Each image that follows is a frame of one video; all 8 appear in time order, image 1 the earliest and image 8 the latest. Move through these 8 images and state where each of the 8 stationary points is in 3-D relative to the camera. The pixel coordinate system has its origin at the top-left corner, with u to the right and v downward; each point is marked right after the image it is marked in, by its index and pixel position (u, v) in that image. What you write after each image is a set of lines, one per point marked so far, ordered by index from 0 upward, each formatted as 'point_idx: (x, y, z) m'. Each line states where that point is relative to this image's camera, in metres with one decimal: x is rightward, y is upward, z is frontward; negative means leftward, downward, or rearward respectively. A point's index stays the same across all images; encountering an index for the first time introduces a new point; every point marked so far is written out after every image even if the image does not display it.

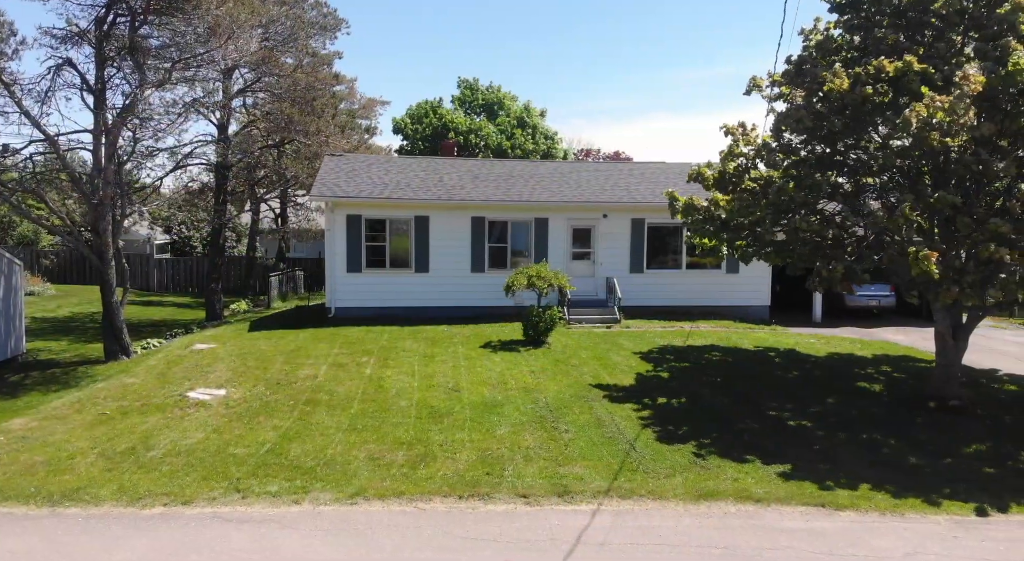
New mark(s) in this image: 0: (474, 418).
0: (-0.4, -1.7, +7.1) m
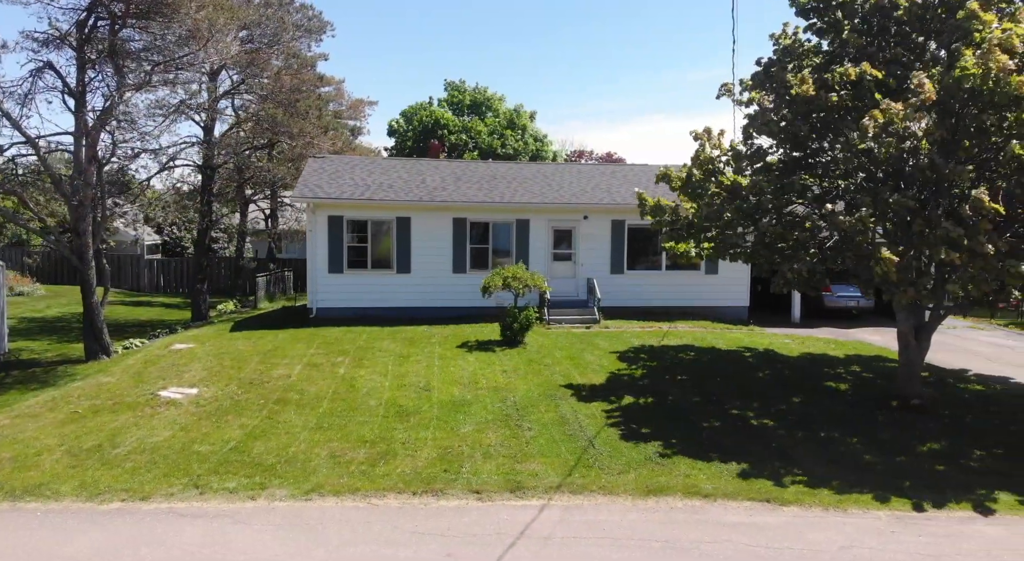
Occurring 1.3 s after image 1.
0: (-0.9, -1.7, +7.2) m
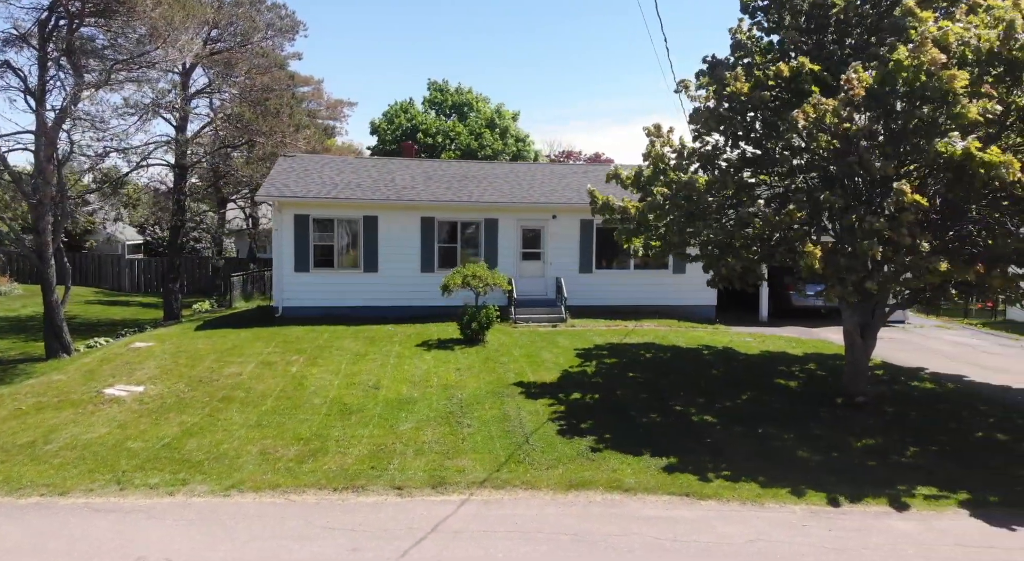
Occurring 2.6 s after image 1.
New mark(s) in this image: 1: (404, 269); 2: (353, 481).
0: (-1.6, -1.7, +7.3) m
1: (-2.5, +0.3, +13.3) m
2: (-1.5, -1.9, +5.5) m
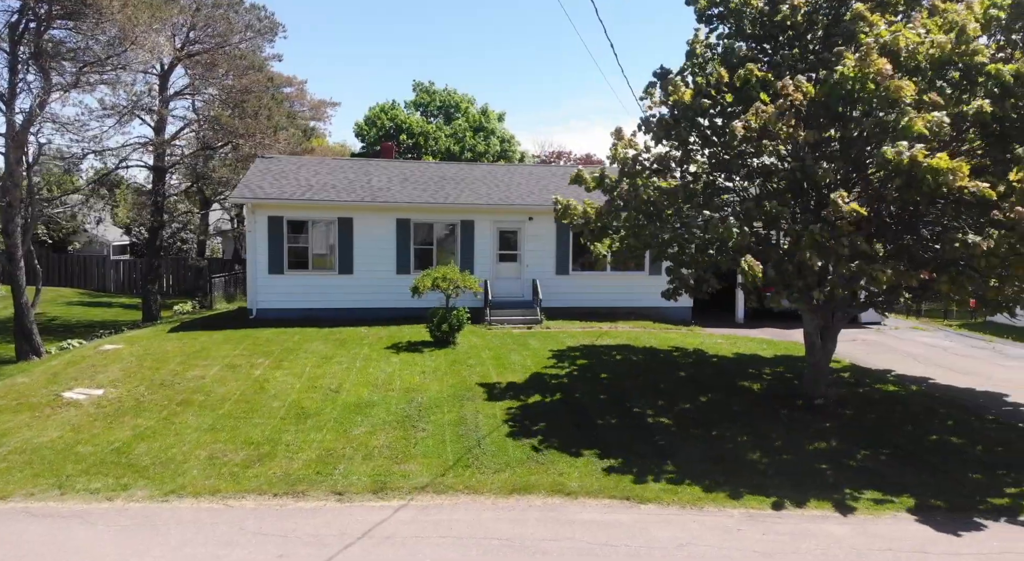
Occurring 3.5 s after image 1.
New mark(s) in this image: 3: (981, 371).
0: (-2.2, -1.7, +7.3) m
1: (-3.1, +0.2, +13.3) m
2: (-2.1, -2.0, +5.5) m
3: (+8.7, -1.7, +10.7) m
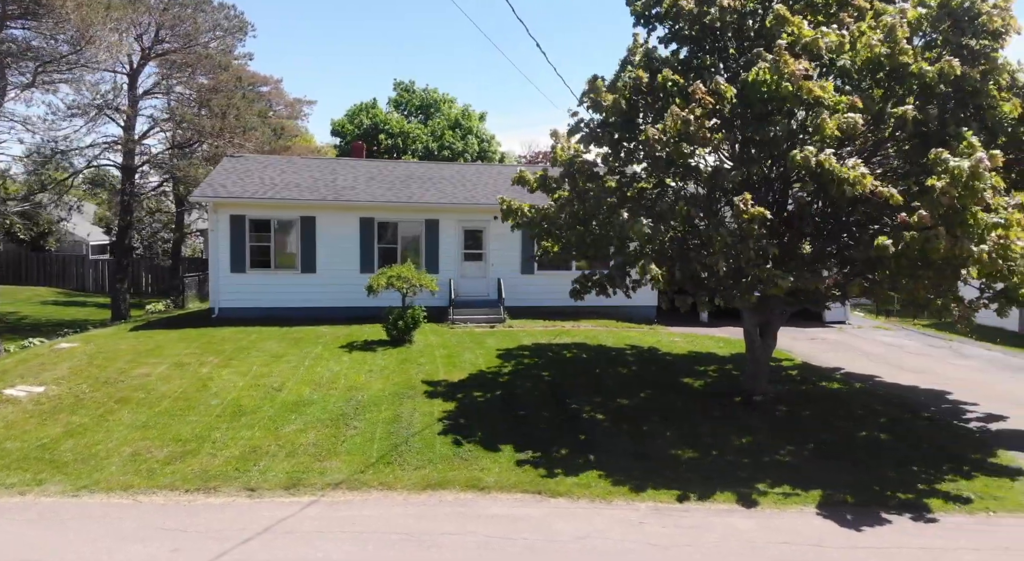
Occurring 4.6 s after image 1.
0: (-3.0, -1.7, +7.3) m
1: (-3.9, +0.3, +13.4) m
2: (-2.9, -1.9, +5.6) m
3: (+7.8, -1.6, +10.8) m
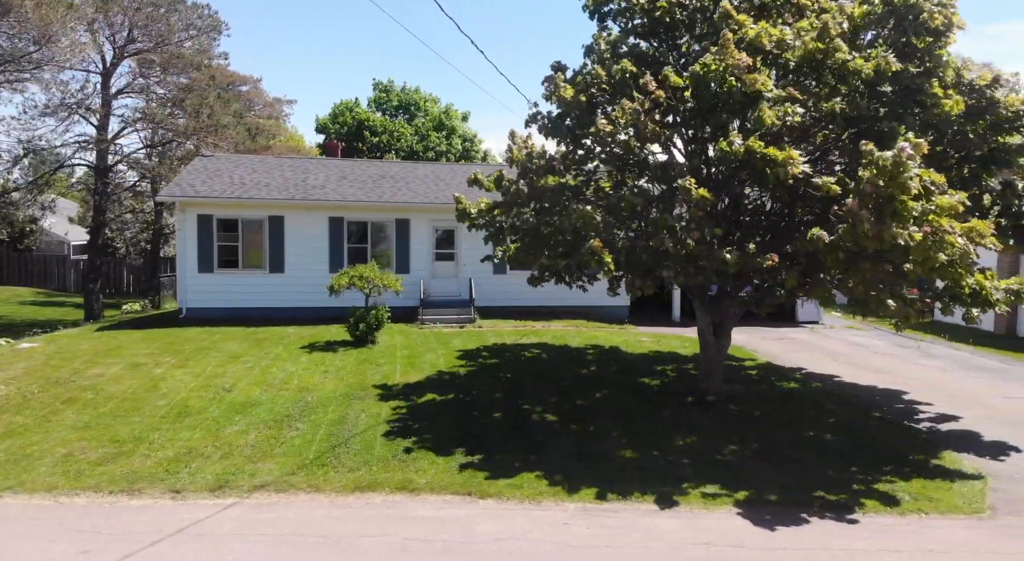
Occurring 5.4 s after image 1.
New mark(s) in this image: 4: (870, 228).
0: (-3.7, -1.7, +7.3) m
1: (-4.6, +0.3, +13.3) m
2: (-3.6, -1.9, +5.5) m
3: (+7.1, -1.6, +10.8) m
4: (+3.3, +0.4, +5.3) m
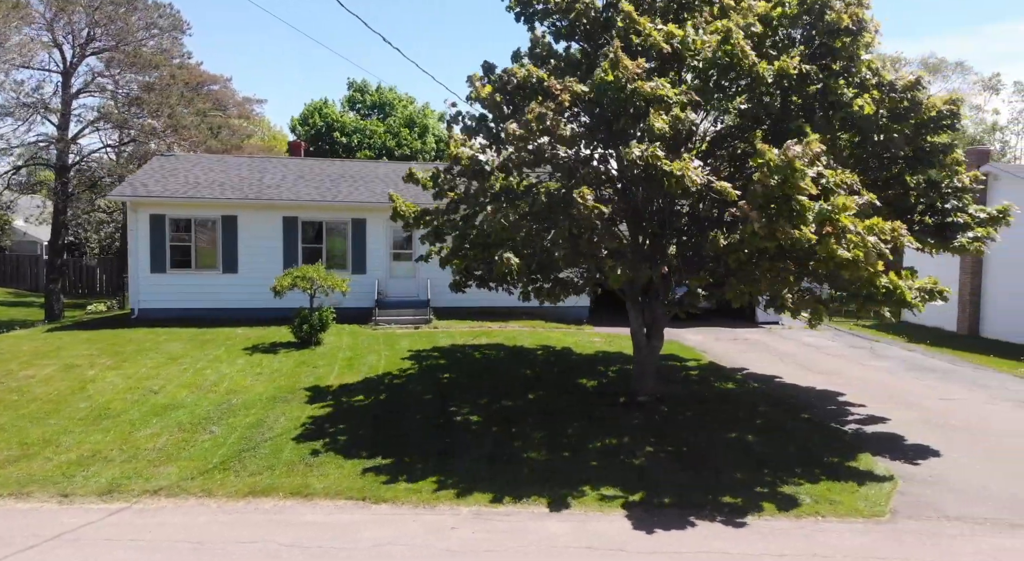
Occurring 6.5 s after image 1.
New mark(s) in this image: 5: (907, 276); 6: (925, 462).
0: (-4.7, -1.7, +7.2) m
1: (-5.6, +0.2, +13.3) m
2: (-4.6, -2.0, +5.5) m
3: (+6.1, -1.7, +10.7) m
4: (+2.3, +0.4, +5.3) m
5: (+4.4, 0.0, +6.5) m
6: (+4.8, -2.1, +6.8) m
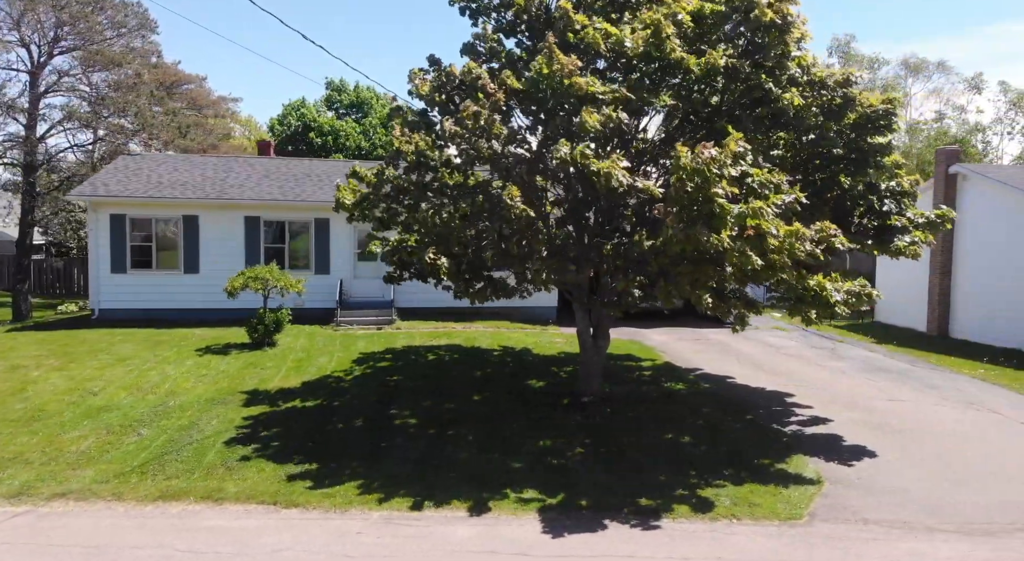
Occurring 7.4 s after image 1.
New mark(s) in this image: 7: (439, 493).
0: (-5.5, -1.7, +7.2) m
1: (-6.4, +0.2, +13.2) m
2: (-5.4, -2.0, +5.4) m
3: (+5.3, -1.7, +10.7) m
4: (+1.5, +0.4, +5.3) m
5: (+3.6, 0.0, +6.5) m
6: (+4.0, -2.1, +6.7) m
7: (-0.7, -2.1, +5.7) m
